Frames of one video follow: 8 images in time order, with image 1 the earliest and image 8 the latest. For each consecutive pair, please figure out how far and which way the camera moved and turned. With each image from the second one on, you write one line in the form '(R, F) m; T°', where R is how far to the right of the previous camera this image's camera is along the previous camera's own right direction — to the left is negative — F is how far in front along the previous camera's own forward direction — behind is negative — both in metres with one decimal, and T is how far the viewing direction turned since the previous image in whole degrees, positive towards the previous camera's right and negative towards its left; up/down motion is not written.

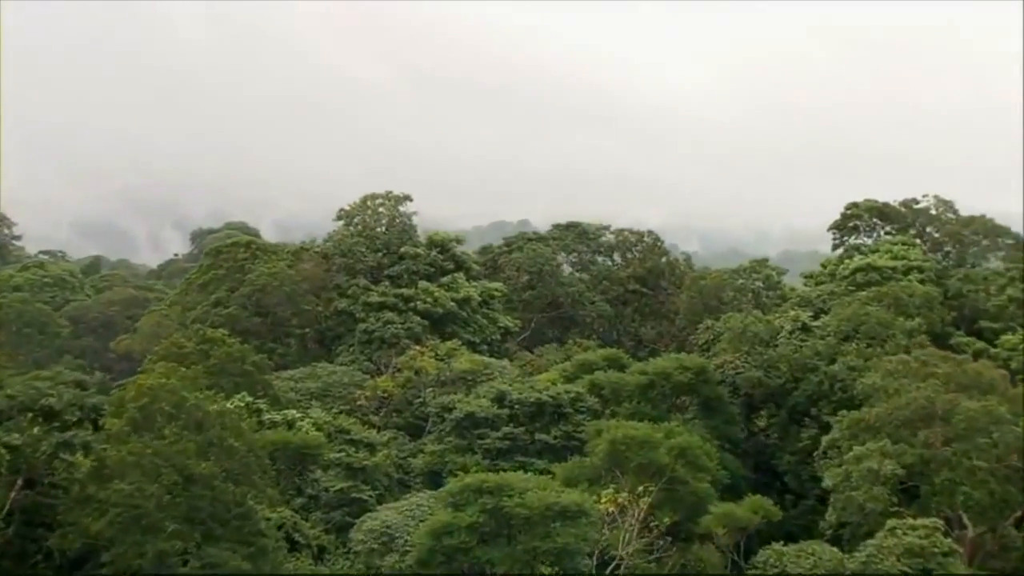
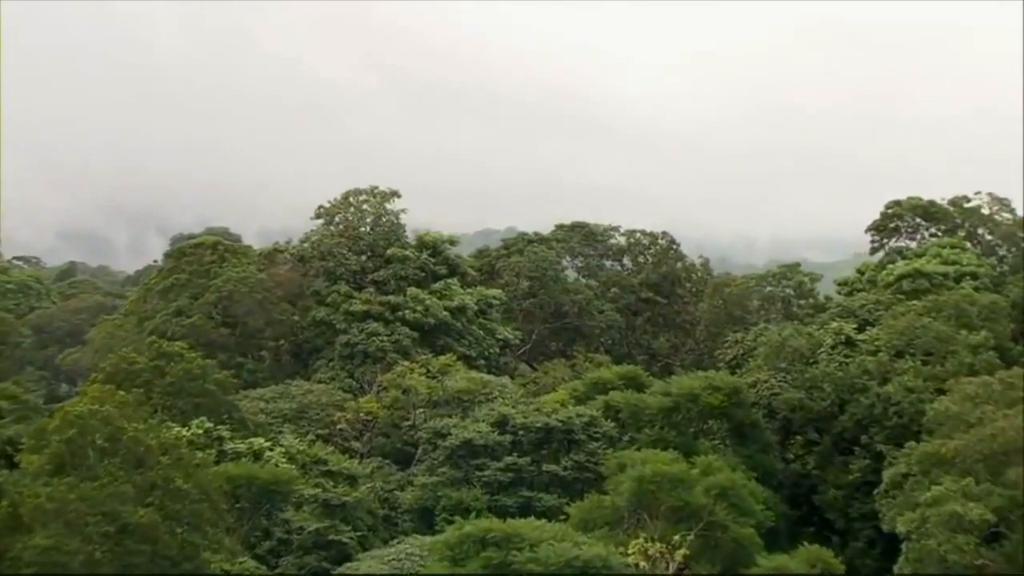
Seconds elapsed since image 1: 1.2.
(-0.3, +3.6) m; +1°
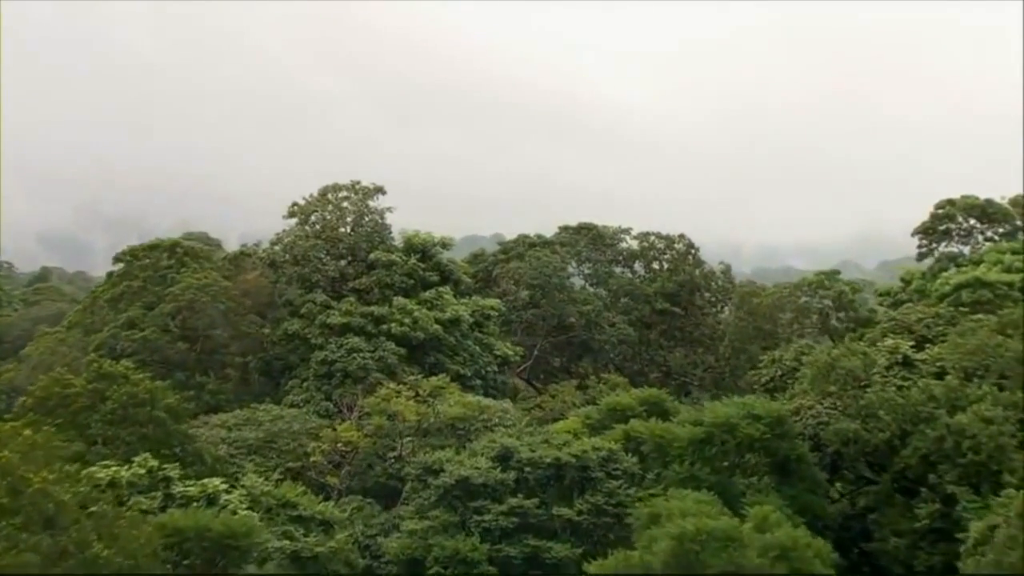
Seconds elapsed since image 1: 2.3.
(-0.3, +3.5) m; +1°
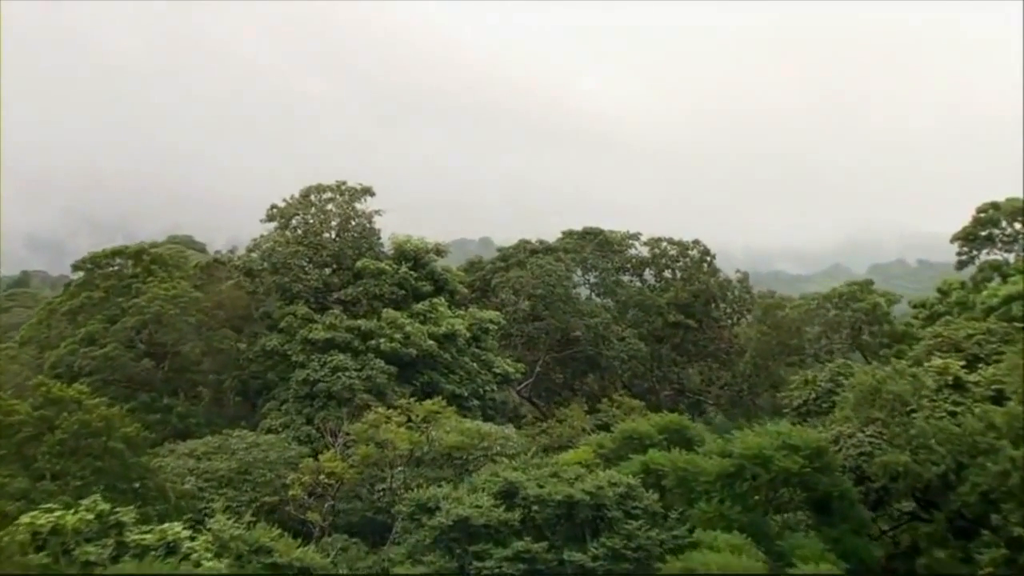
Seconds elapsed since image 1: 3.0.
(-0.2, +2.3) m; 0°
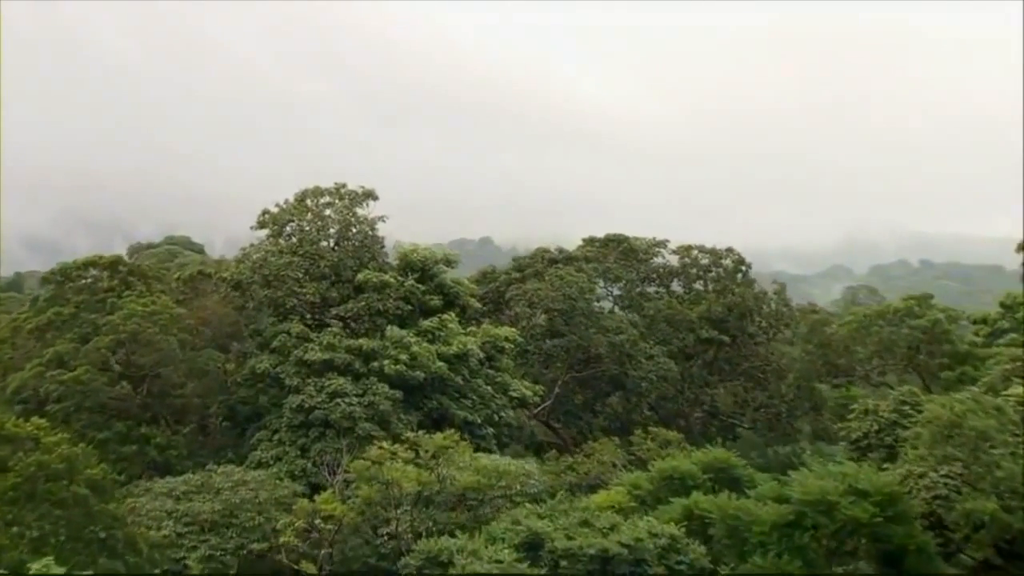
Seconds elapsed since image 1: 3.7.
(-0.3, +2.3) m; 0°
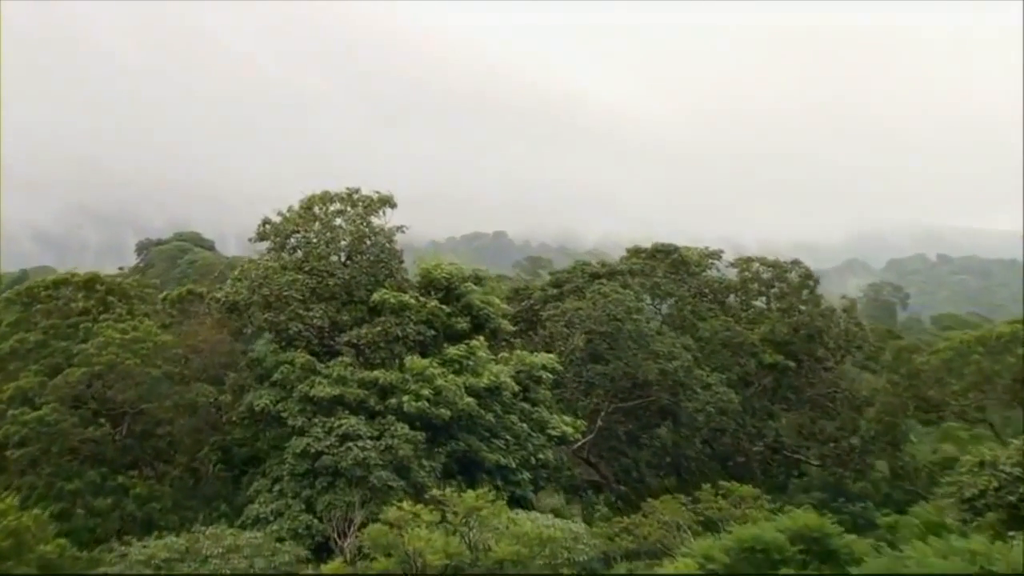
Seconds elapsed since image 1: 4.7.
(-0.3, +2.9) m; -1°
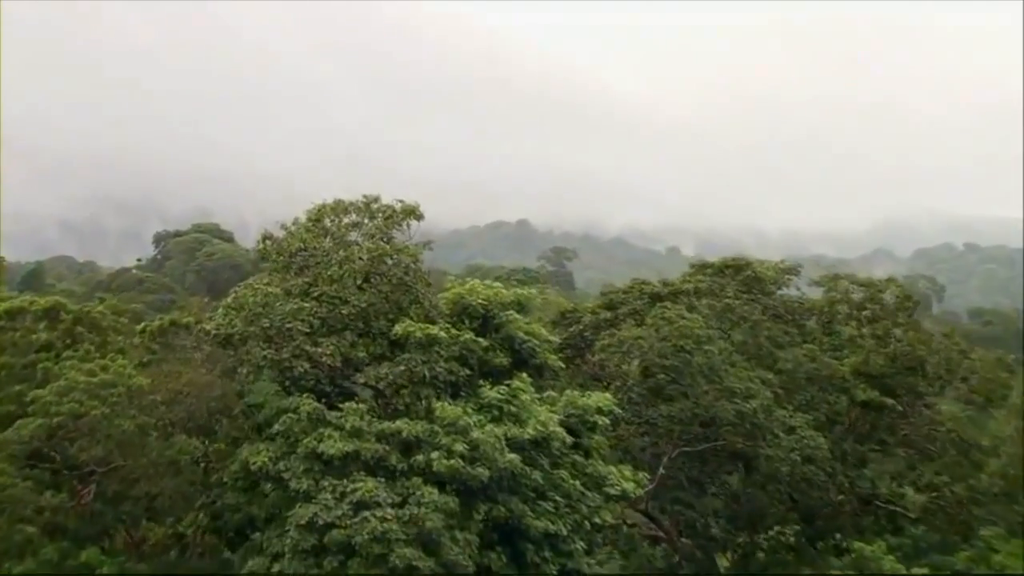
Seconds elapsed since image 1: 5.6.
(-0.3, +3.1) m; -1°
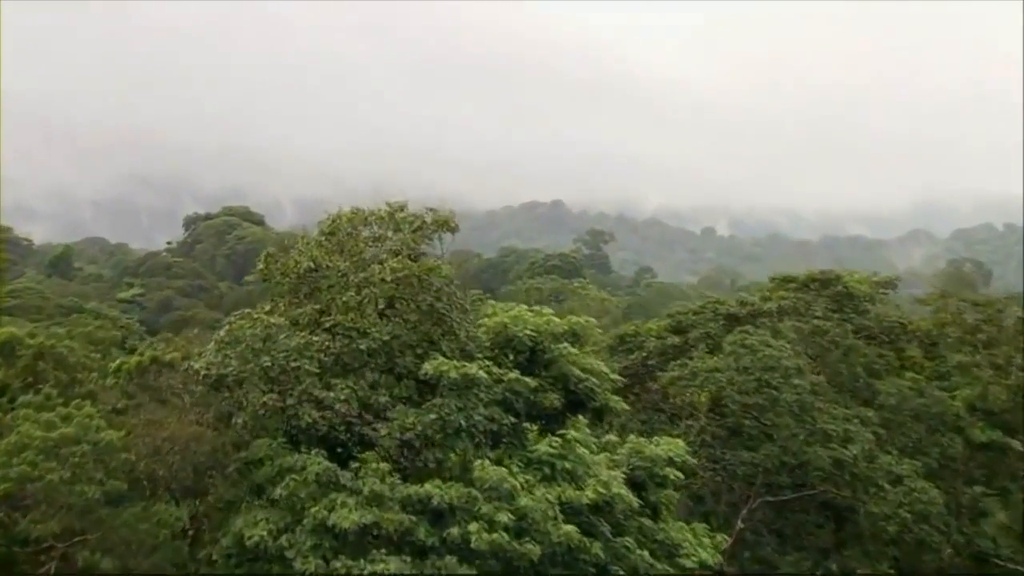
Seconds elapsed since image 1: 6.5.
(-0.2, +2.7) m; -1°
